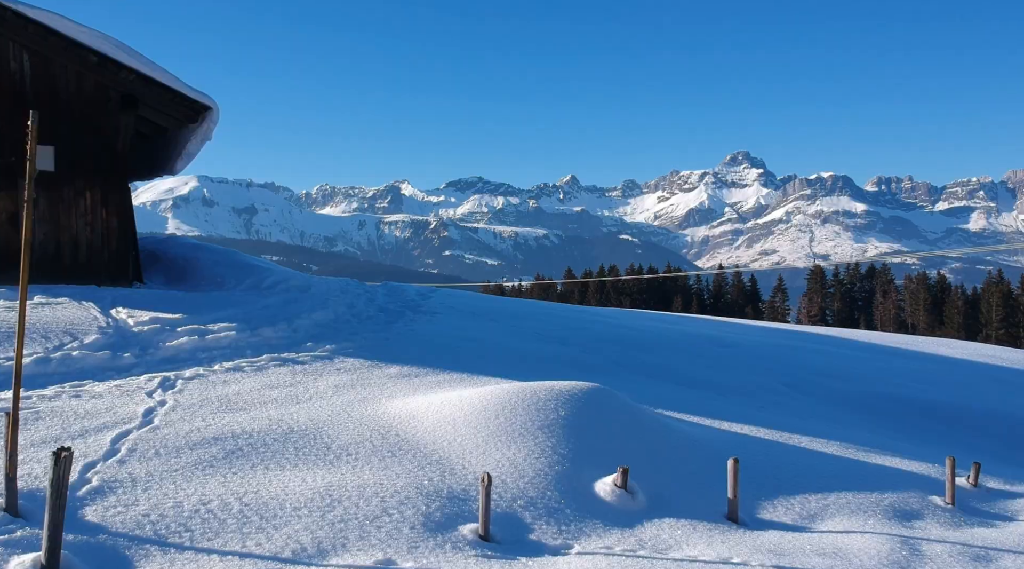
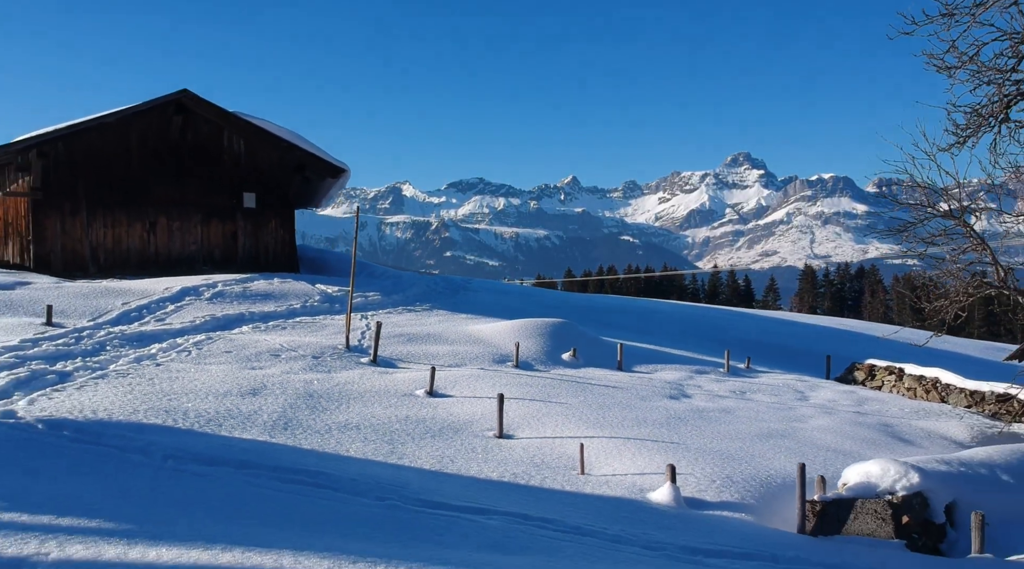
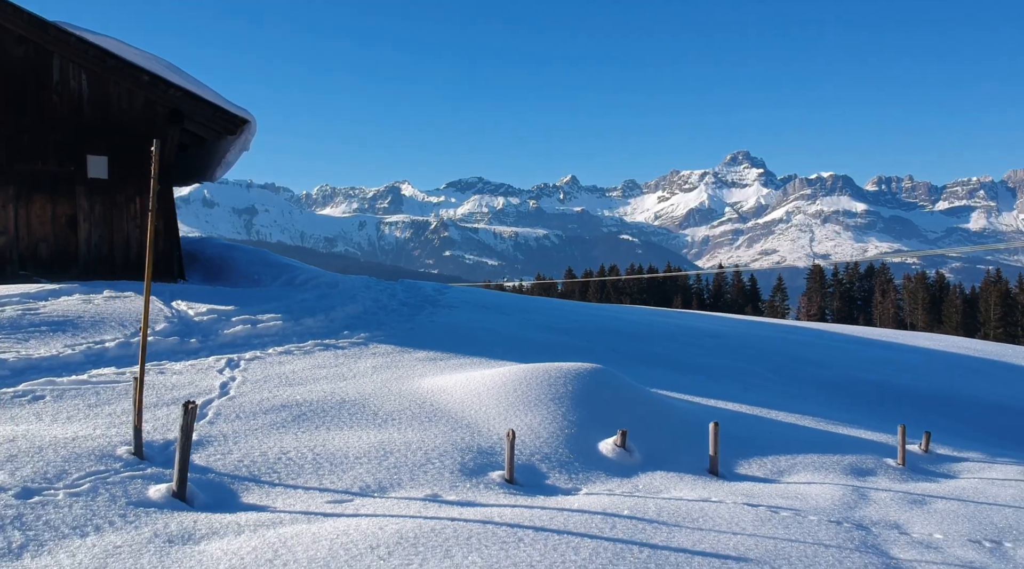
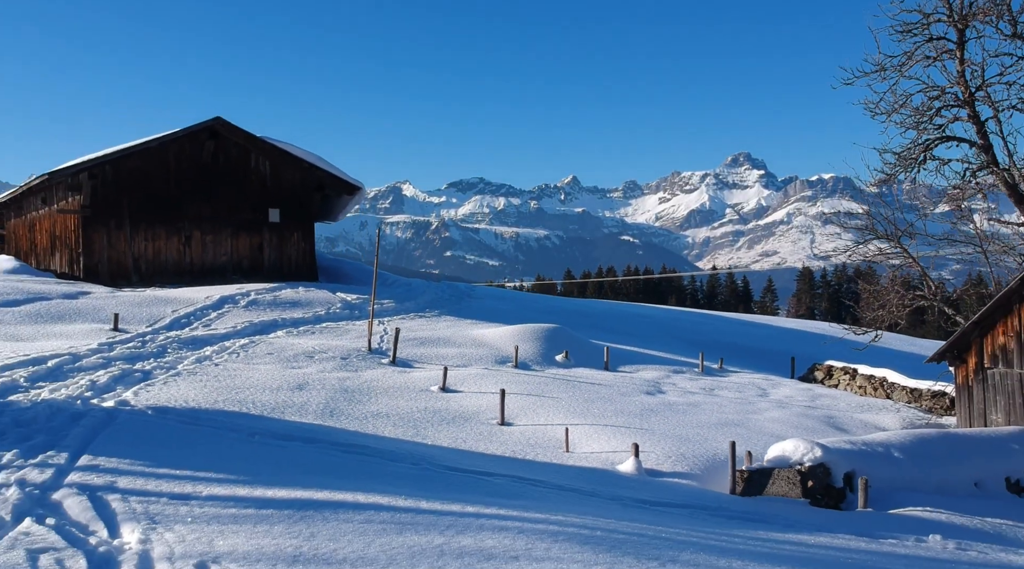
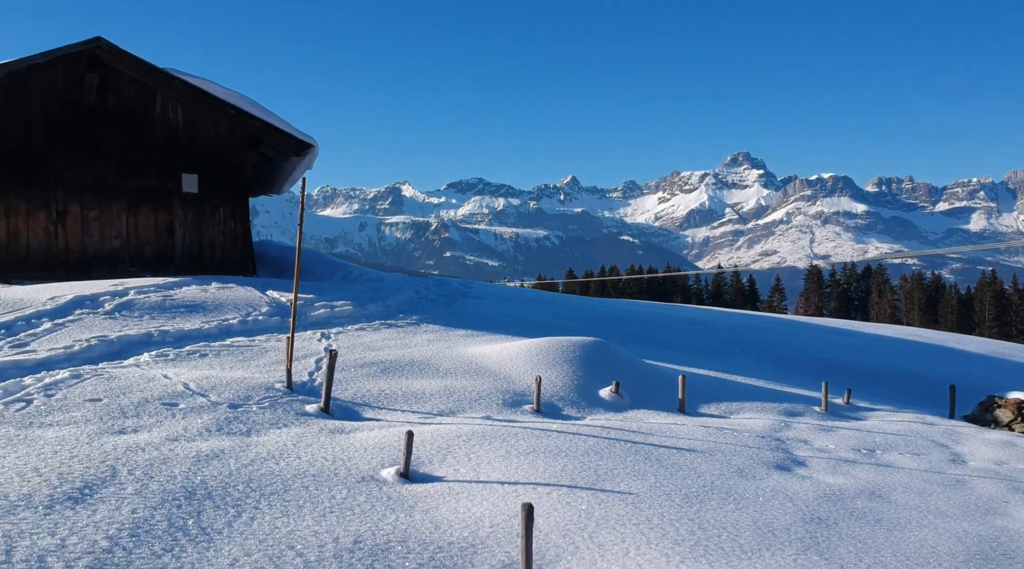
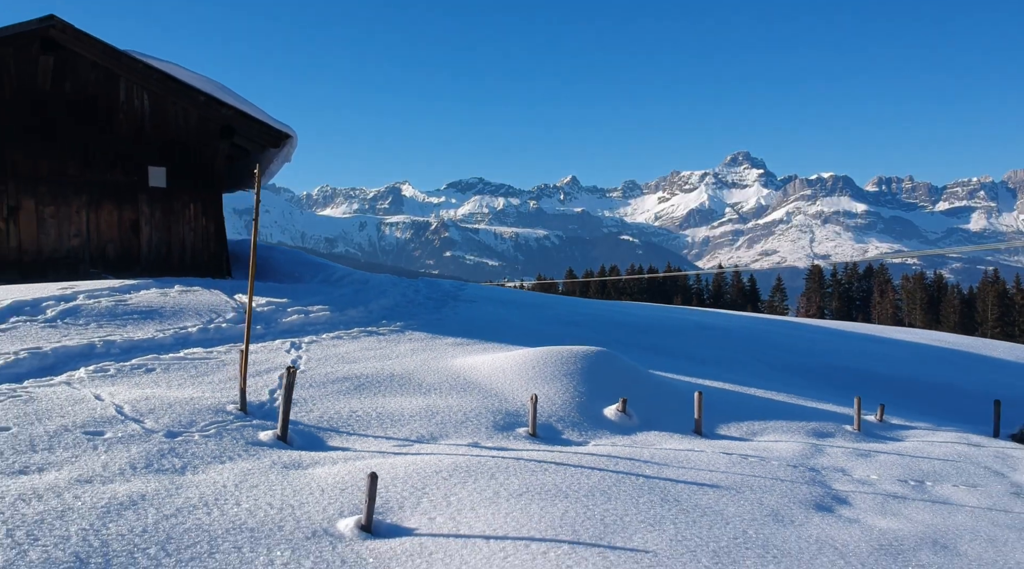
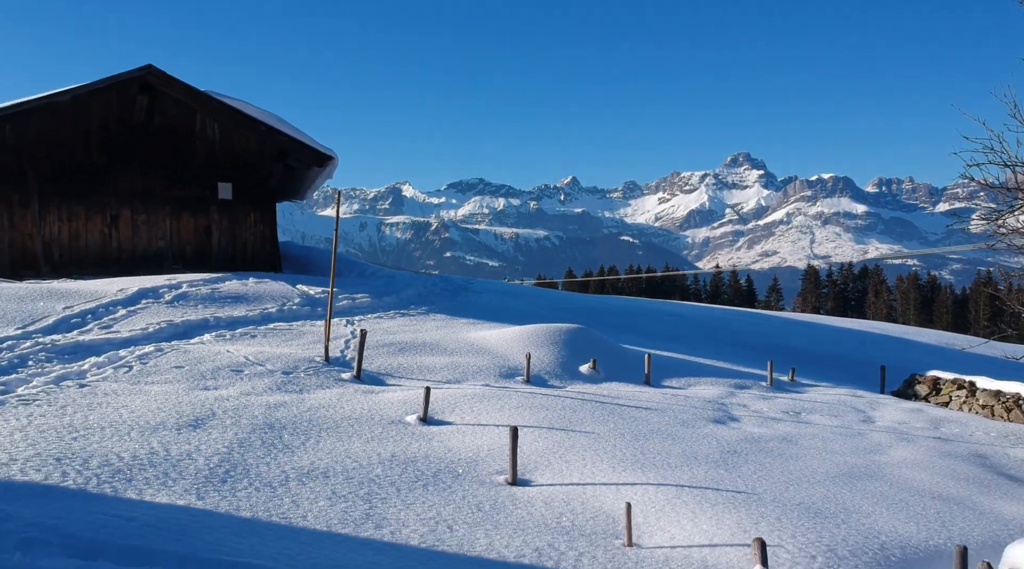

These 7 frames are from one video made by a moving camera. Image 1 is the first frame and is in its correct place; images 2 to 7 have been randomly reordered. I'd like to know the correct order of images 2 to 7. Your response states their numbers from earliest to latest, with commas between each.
3, 6, 5, 7, 2, 4
